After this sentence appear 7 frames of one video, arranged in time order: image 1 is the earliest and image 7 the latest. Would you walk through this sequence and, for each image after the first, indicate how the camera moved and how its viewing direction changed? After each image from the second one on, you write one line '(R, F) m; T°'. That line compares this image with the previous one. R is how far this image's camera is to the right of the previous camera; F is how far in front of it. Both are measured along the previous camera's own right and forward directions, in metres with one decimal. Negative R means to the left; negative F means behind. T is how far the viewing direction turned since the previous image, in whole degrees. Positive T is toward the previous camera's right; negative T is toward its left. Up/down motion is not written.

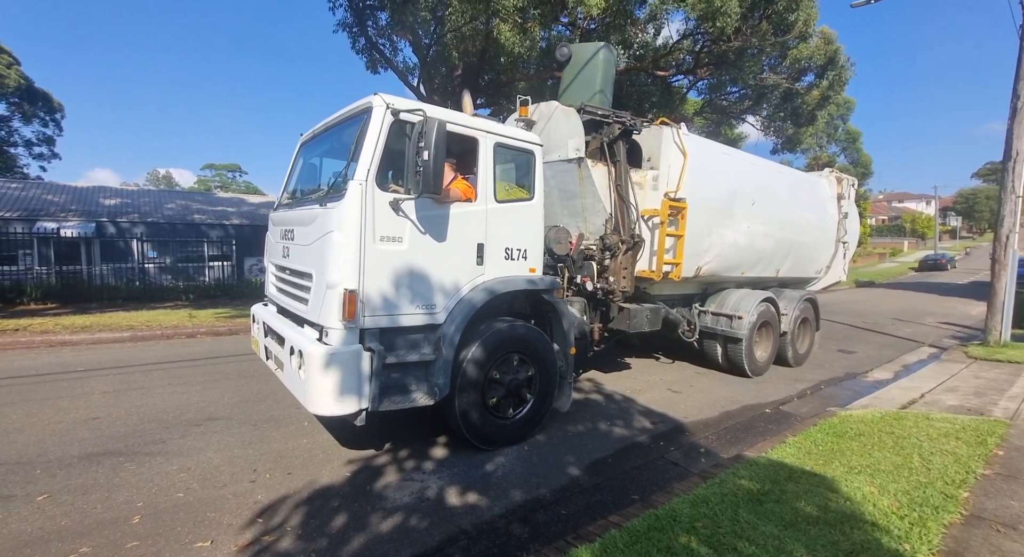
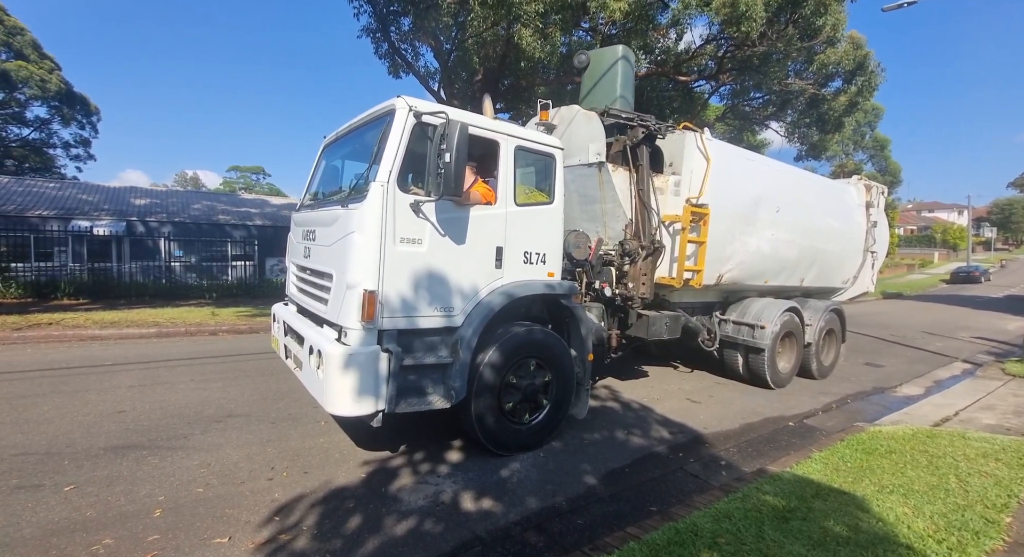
(0.0, 0.0) m; -2°
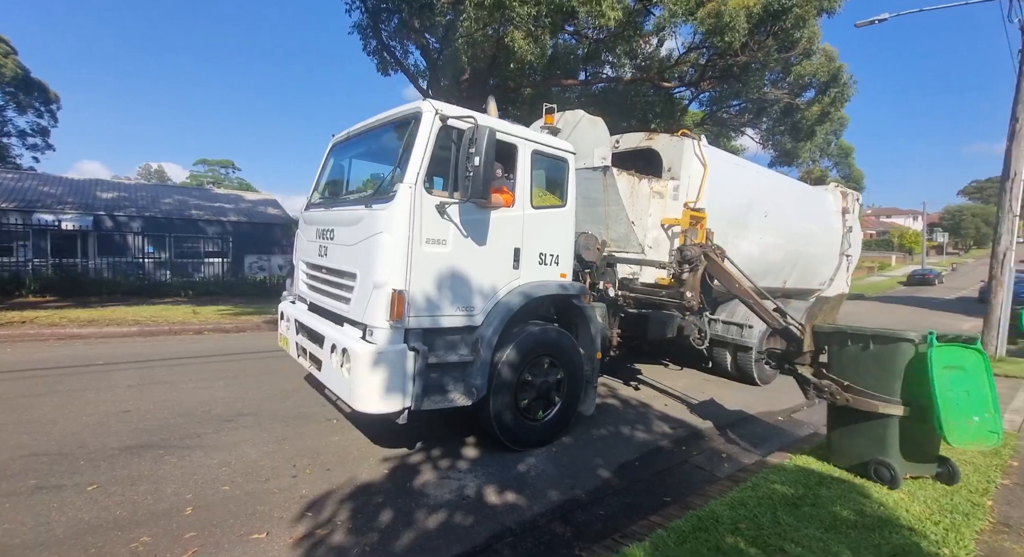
(-0.3, -0.1) m; +3°
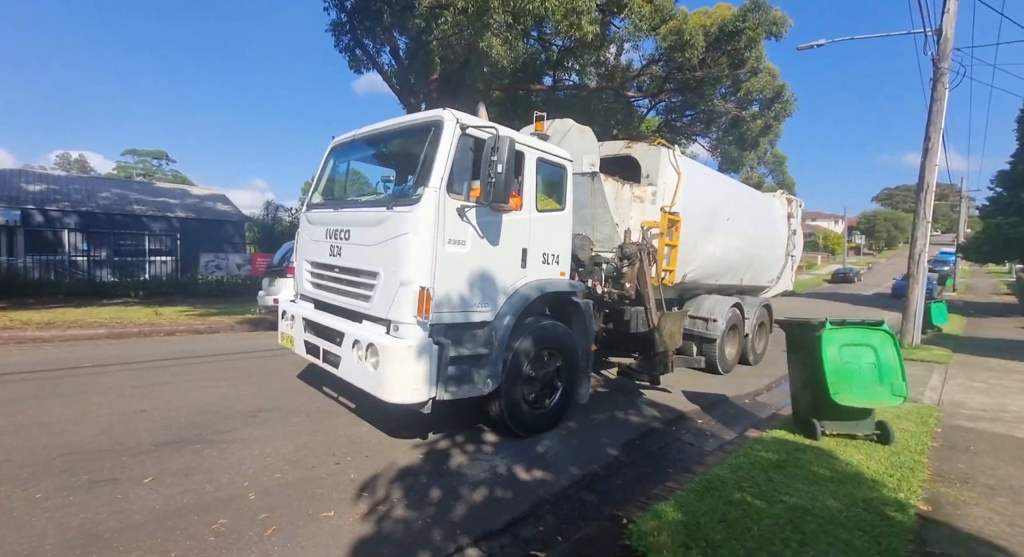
(-0.6, -0.3) m; +6°
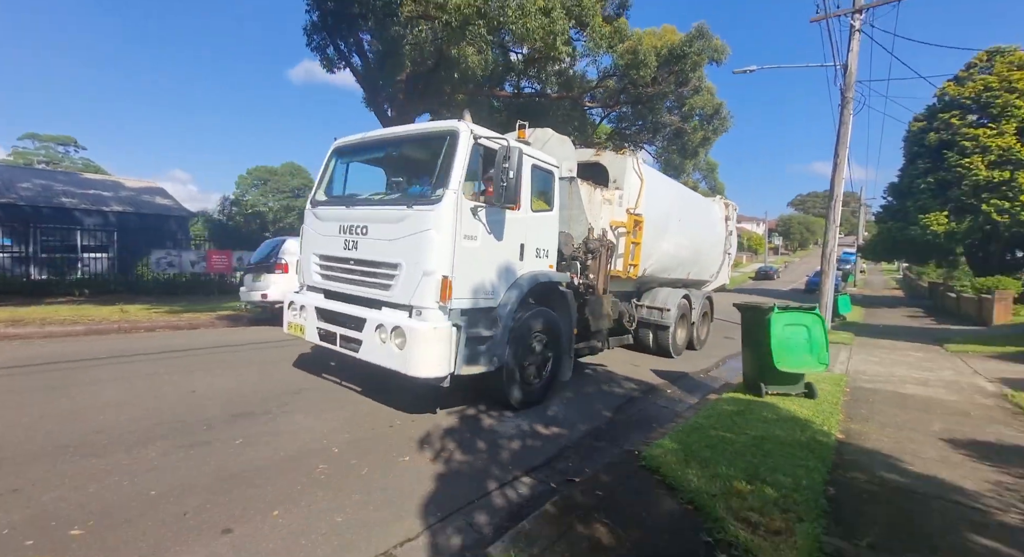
(-0.7, -0.7) m; +7°
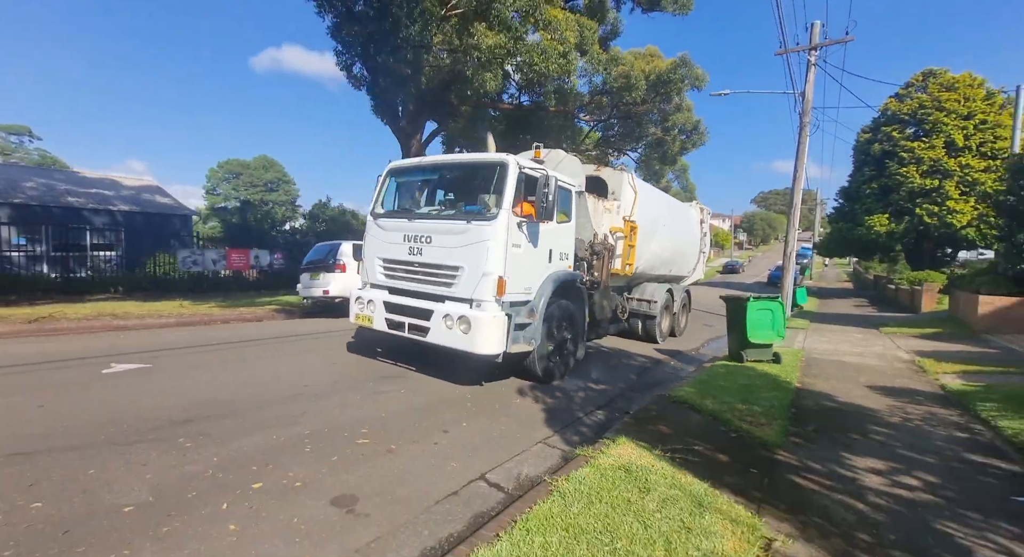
(-1.1, -1.6) m; +4°
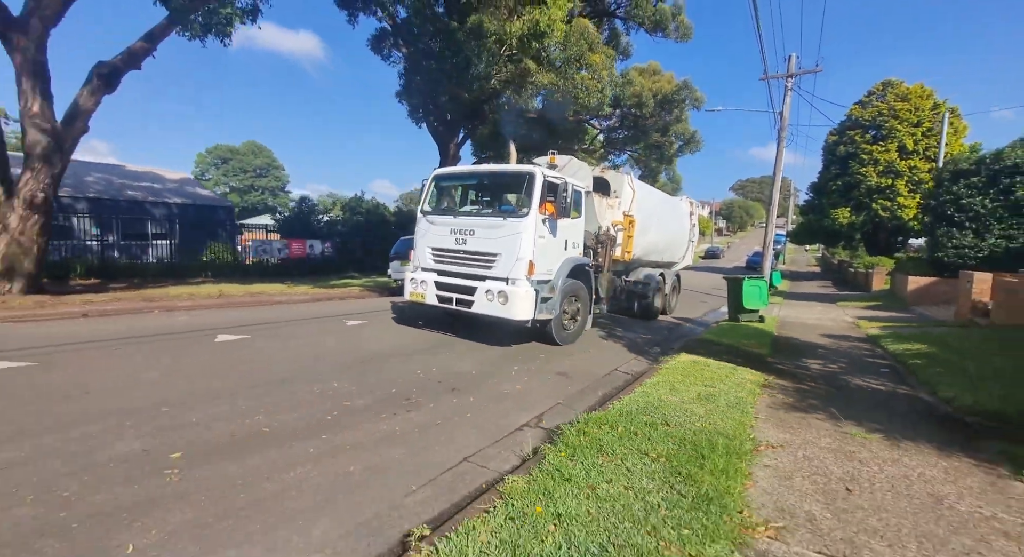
(-1.8, -2.8) m; +2°
